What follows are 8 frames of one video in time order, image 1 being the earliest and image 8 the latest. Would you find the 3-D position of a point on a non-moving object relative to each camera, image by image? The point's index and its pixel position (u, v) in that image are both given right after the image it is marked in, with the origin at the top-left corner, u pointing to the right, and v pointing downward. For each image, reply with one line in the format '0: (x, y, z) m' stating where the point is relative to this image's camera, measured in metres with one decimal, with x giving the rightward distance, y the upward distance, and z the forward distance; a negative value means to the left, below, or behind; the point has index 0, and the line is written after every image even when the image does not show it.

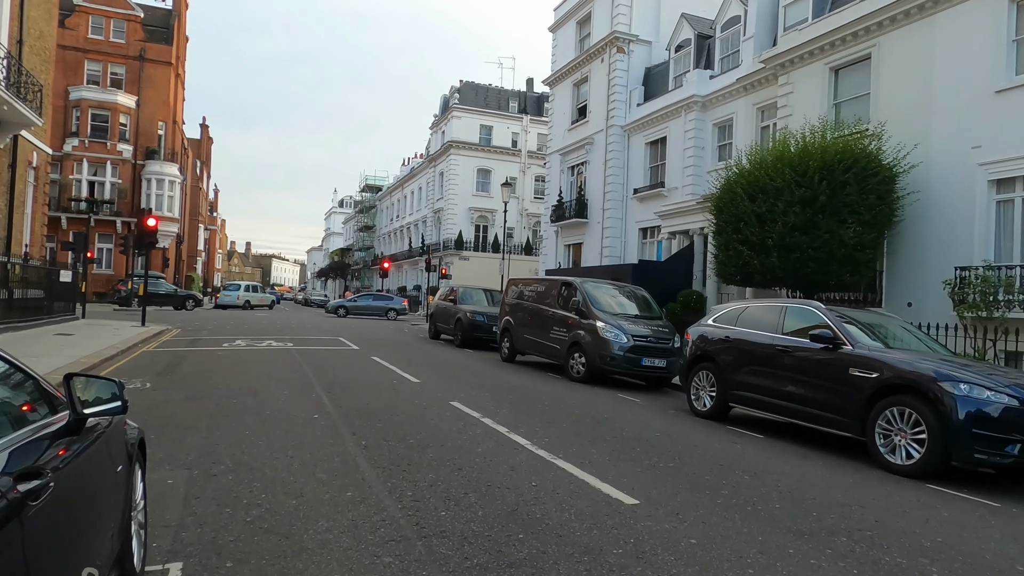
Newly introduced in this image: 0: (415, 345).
0: (-2.7, -1.6, +18.4) m
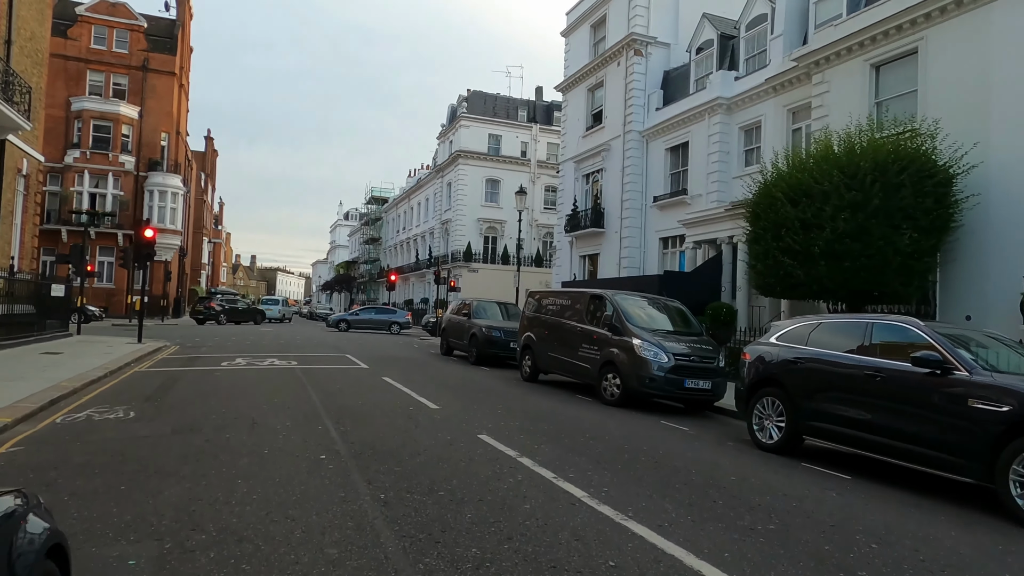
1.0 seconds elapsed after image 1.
0: (-2.2, -2.0, +17.2) m
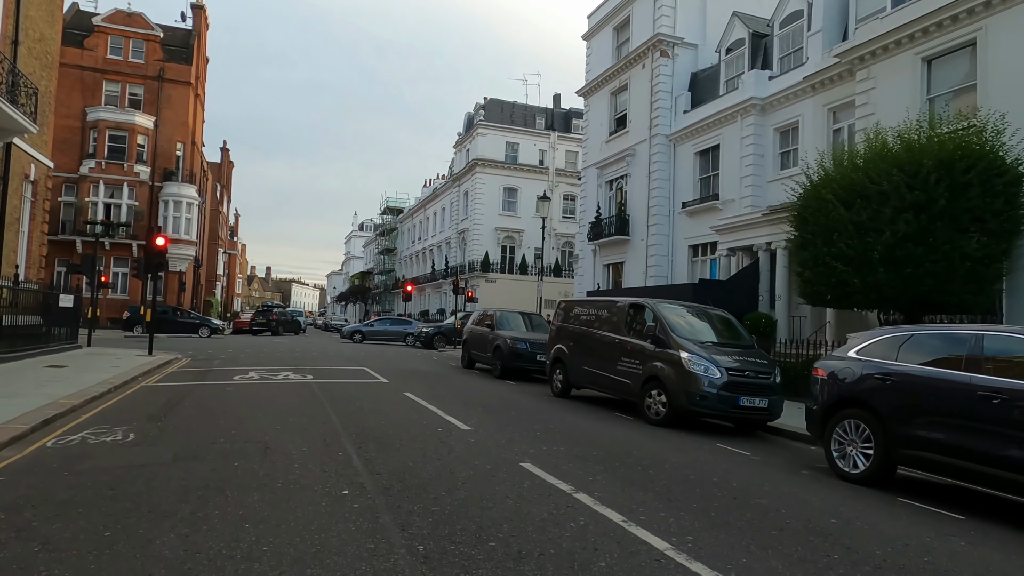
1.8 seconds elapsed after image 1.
0: (-1.5, -2.2, +16.3) m
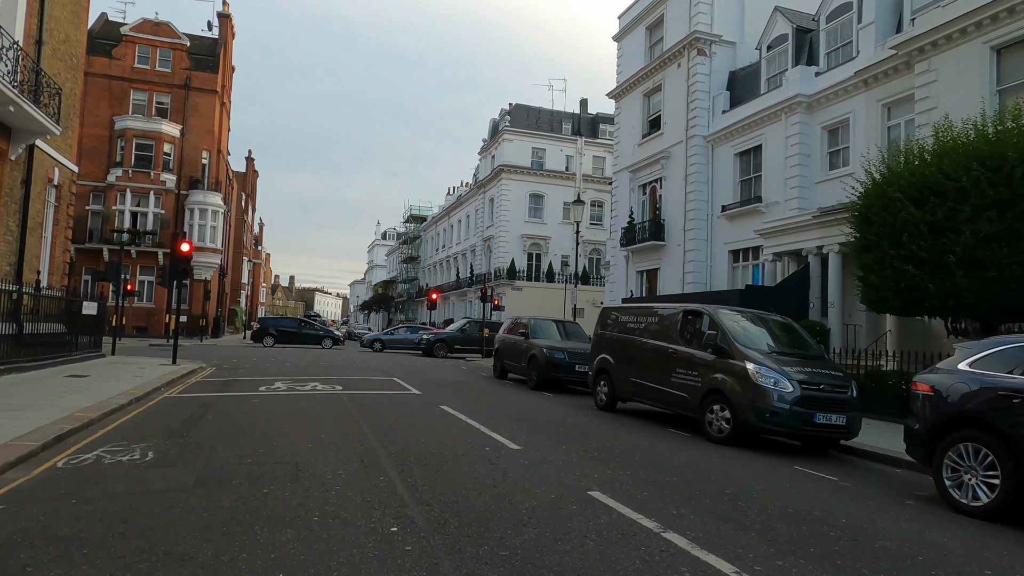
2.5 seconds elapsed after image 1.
0: (-0.7, -2.4, +15.5) m
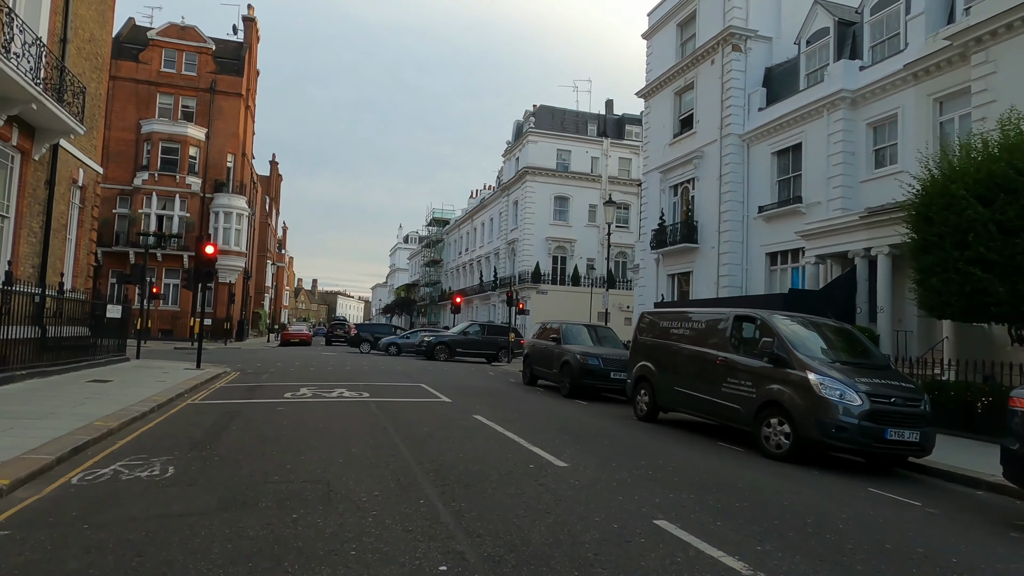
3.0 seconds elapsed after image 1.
0: (+0.1, -2.4, +14.9) m
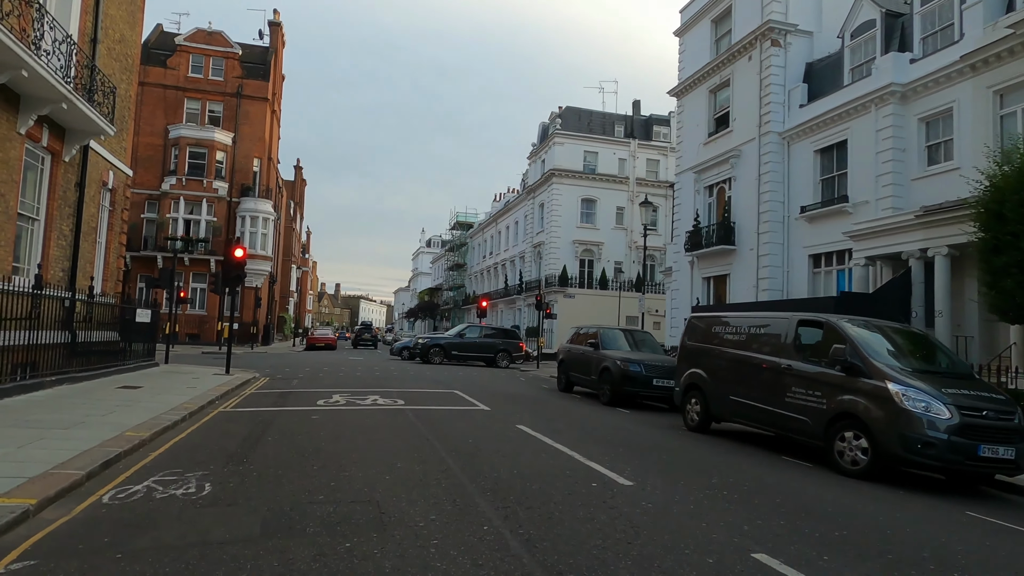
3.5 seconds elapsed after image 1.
0: (+0.9, -2.5, +14.4) m
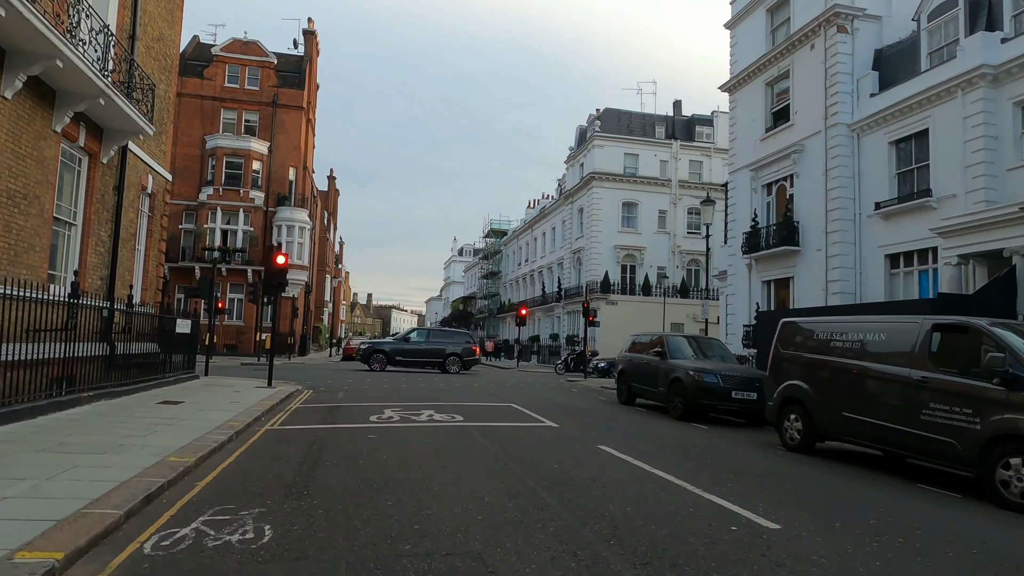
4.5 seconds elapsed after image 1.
0: (+2.2, -2.6, +13.2) m
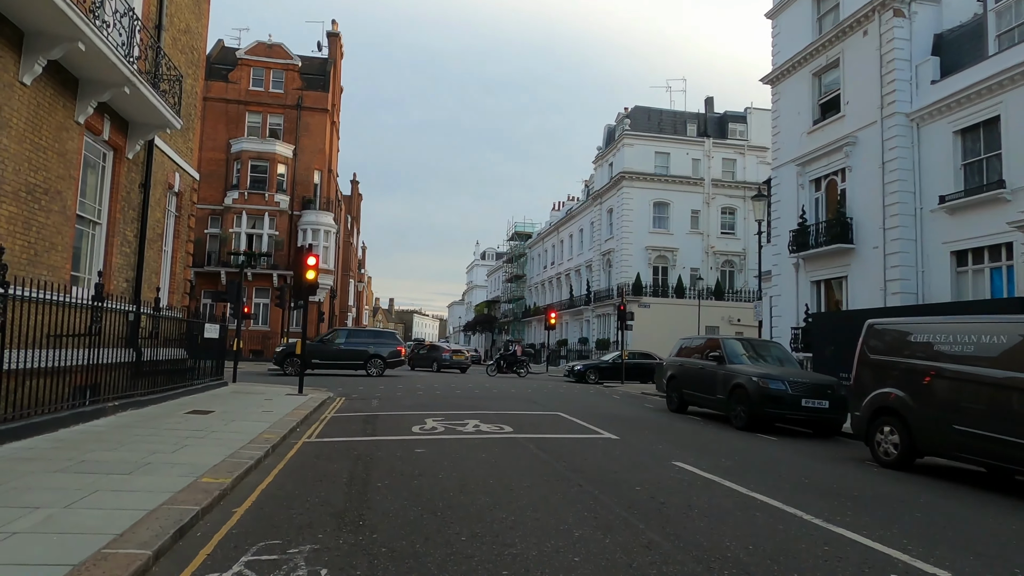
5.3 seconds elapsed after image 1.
0: (+3.1, -2.6, +12.2) m
